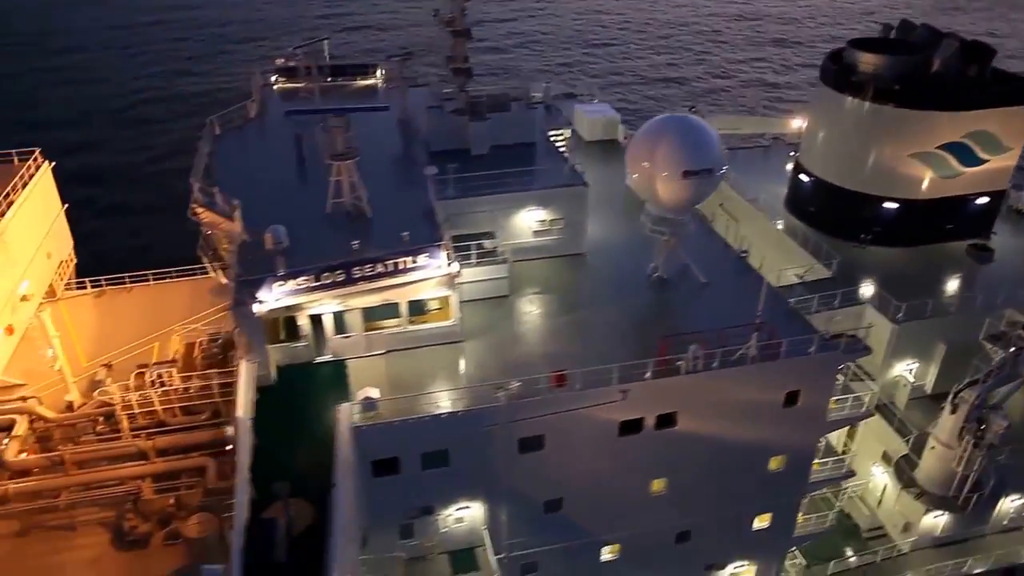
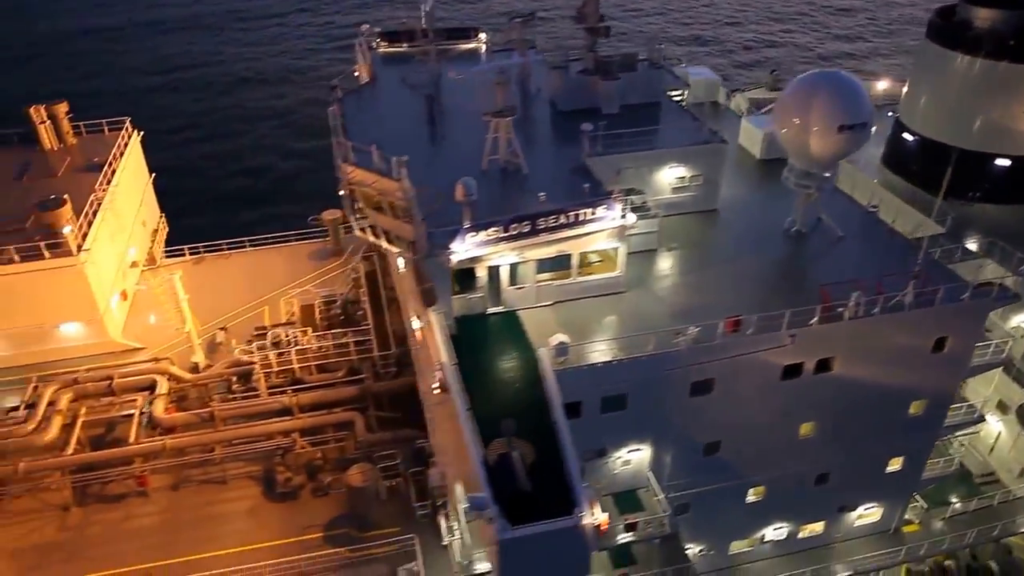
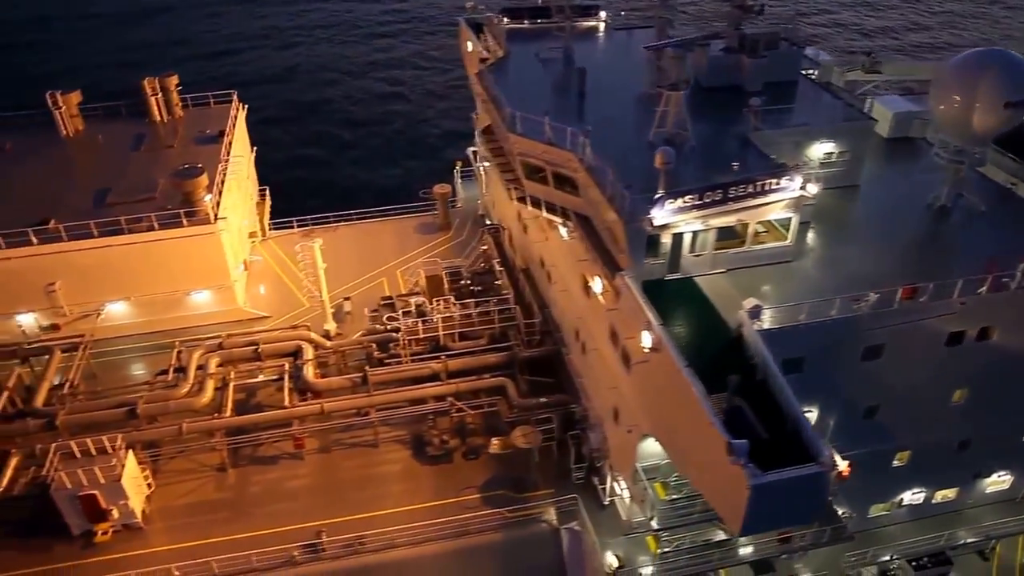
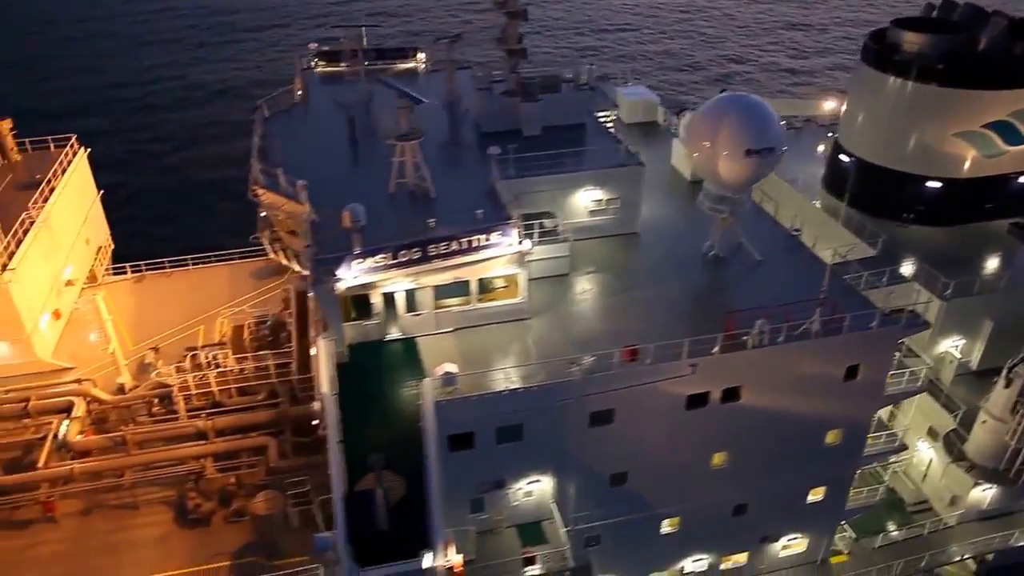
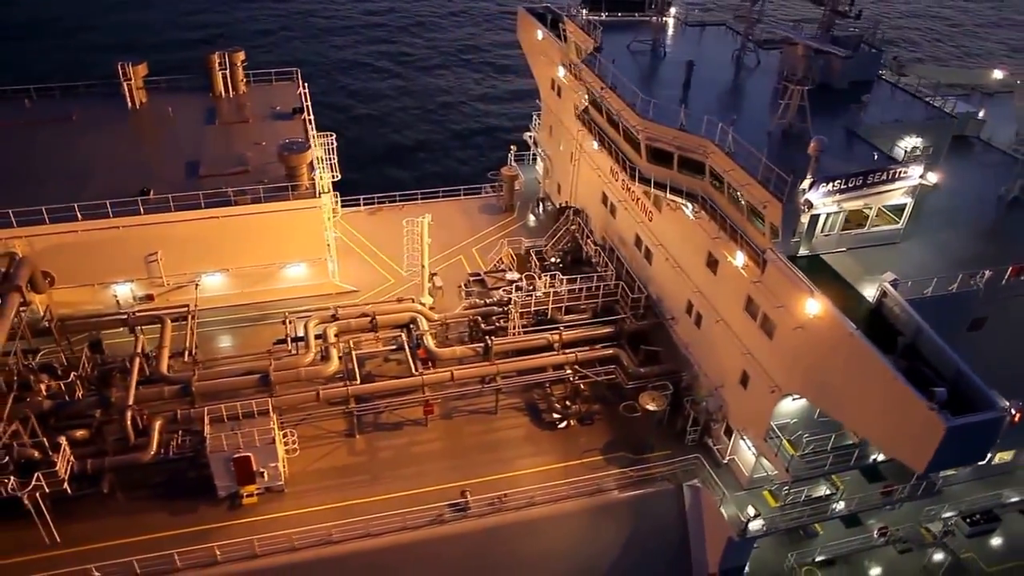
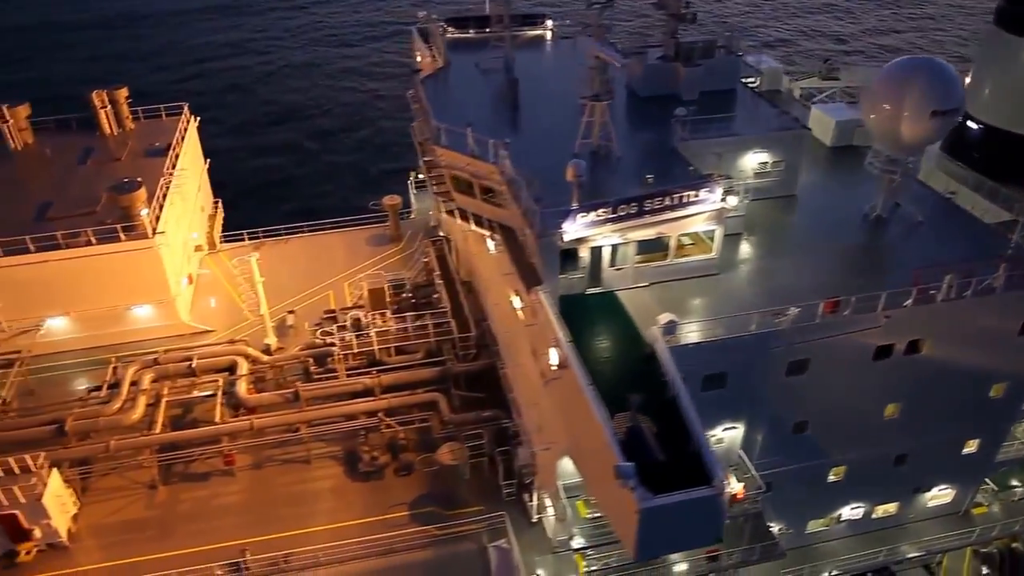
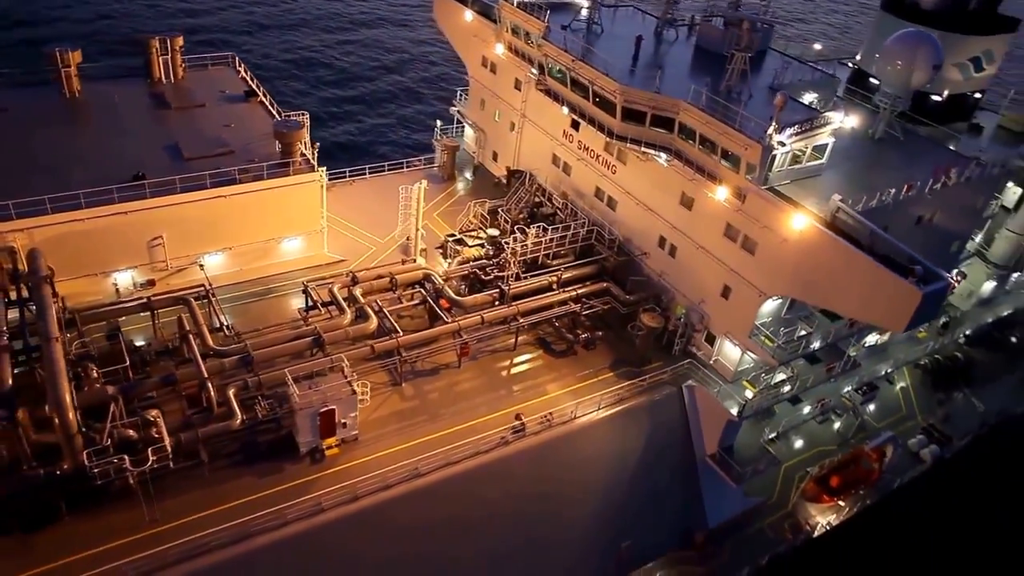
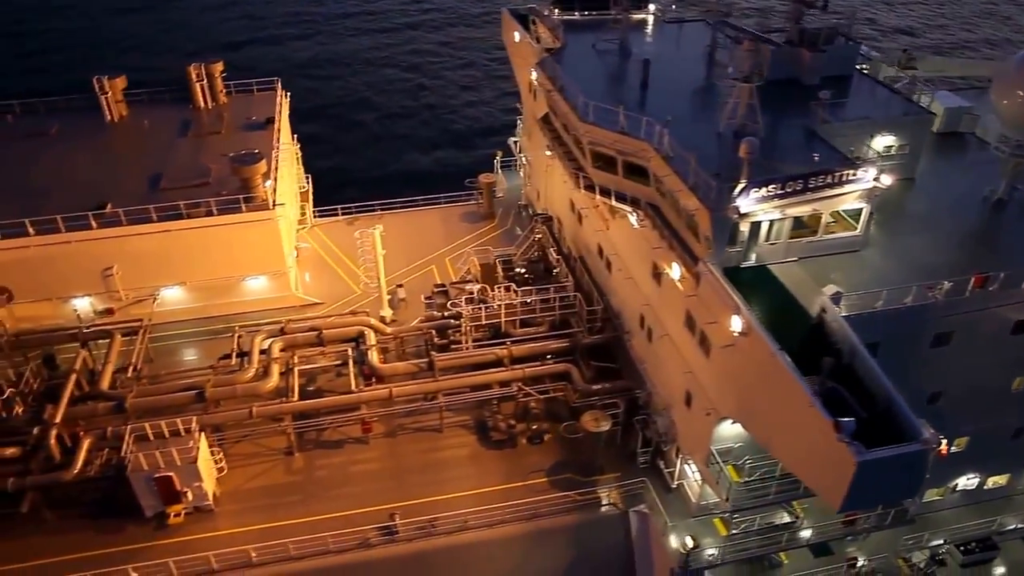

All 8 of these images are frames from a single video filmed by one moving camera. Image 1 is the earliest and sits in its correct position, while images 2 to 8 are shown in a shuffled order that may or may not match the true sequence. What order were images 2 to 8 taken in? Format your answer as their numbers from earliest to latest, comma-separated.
4, 2, 6, 3, 8, 5, 7
